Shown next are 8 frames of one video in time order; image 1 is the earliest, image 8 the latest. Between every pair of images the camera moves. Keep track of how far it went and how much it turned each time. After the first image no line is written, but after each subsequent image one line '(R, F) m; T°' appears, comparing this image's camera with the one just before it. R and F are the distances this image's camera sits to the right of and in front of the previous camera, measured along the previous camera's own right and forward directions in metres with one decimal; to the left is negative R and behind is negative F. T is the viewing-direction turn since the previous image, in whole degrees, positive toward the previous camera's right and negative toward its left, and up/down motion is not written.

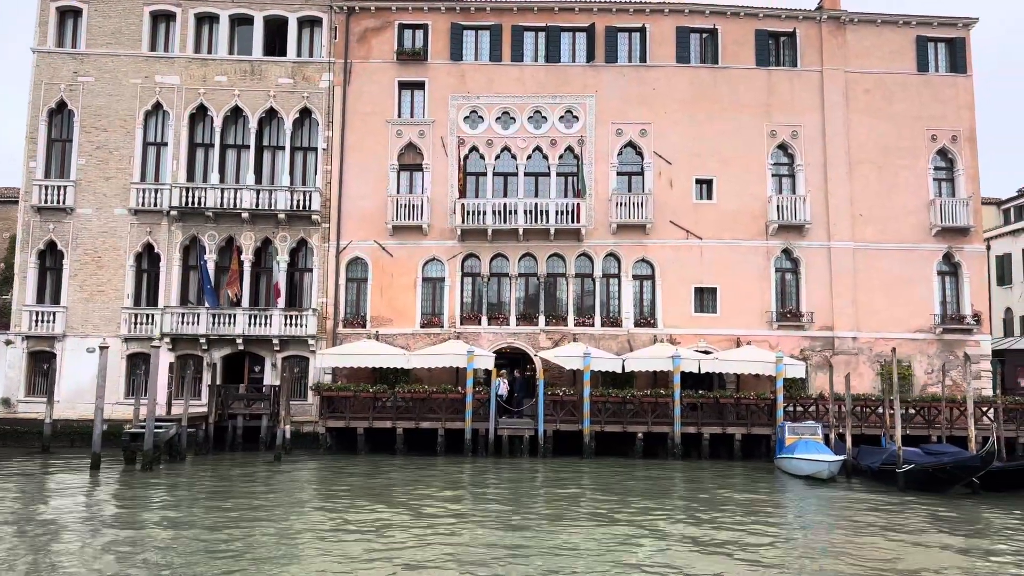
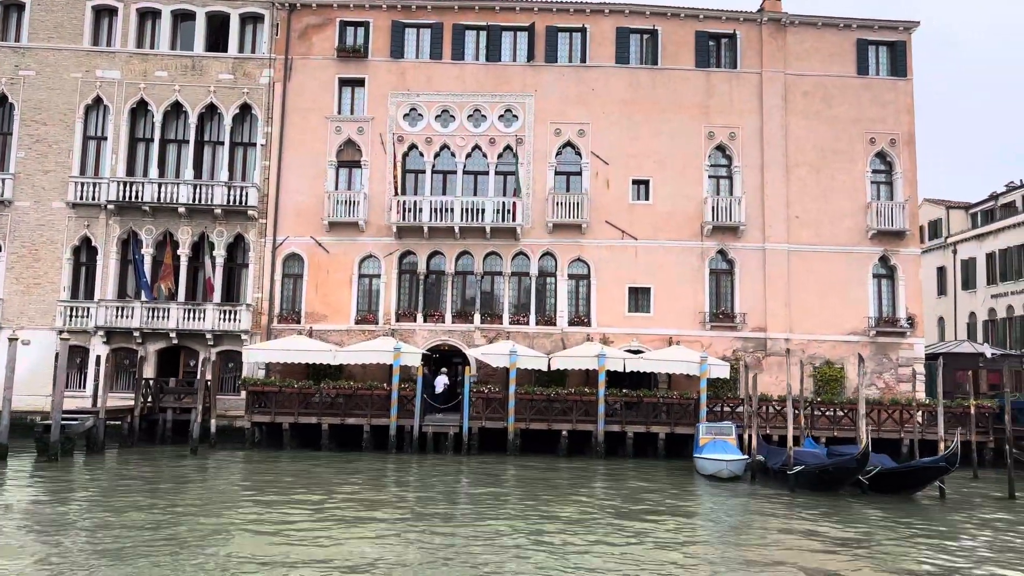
(+2.3, -0.1) m; 0°
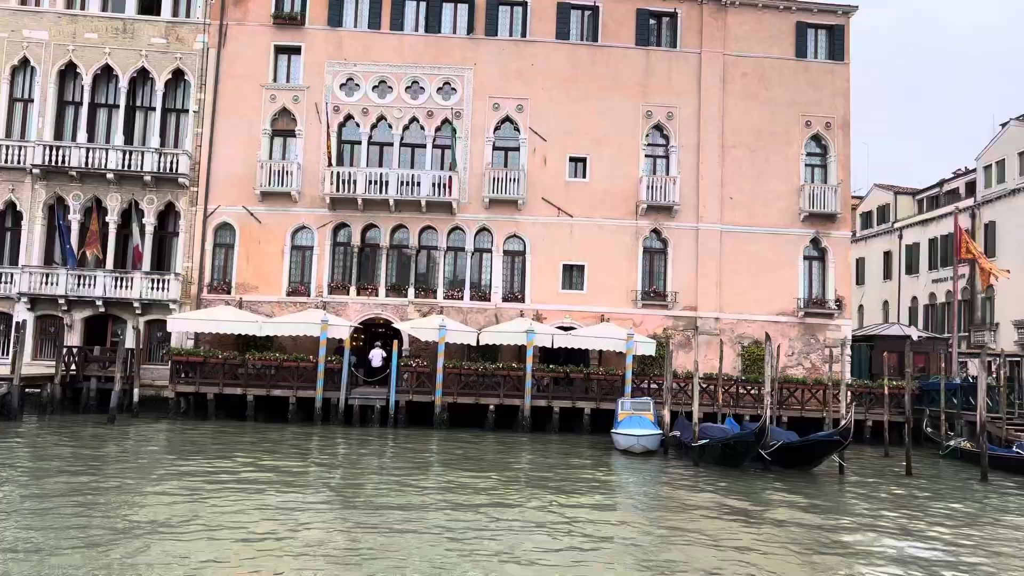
(+1.3, 0.0) m; +2°
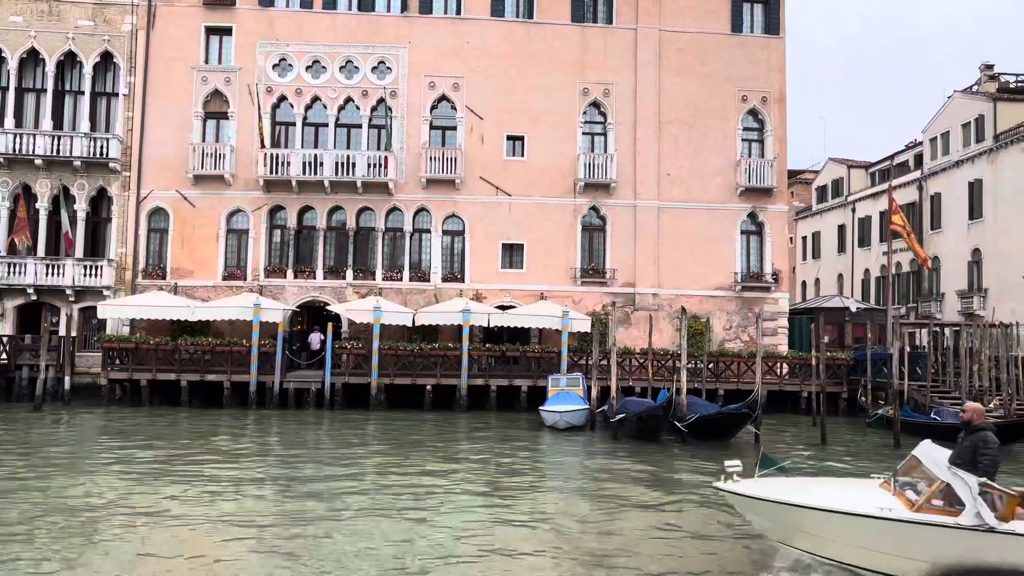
(+1.4, 0.0) m; +1°
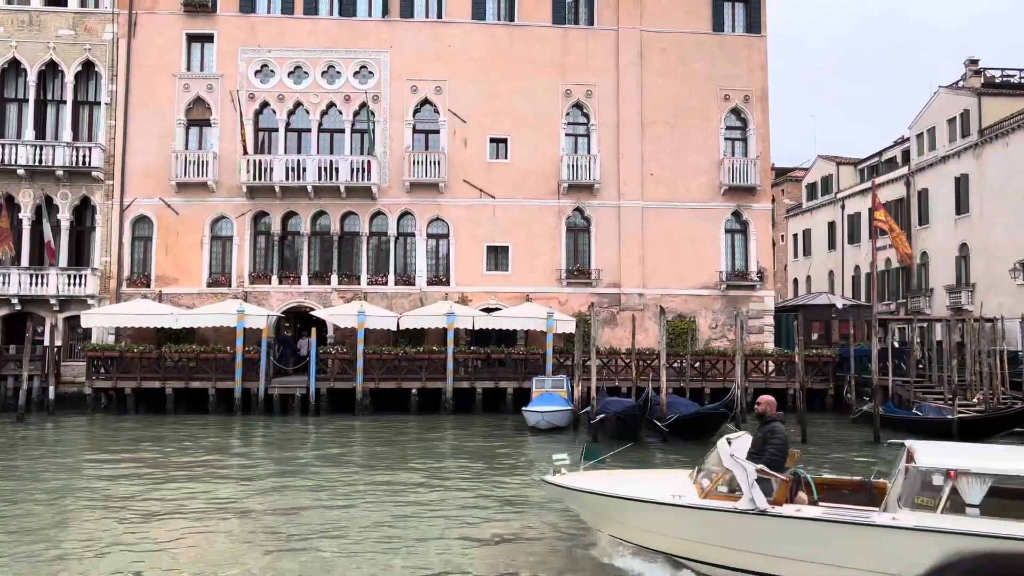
(+0.4, 0.0) m; 0°
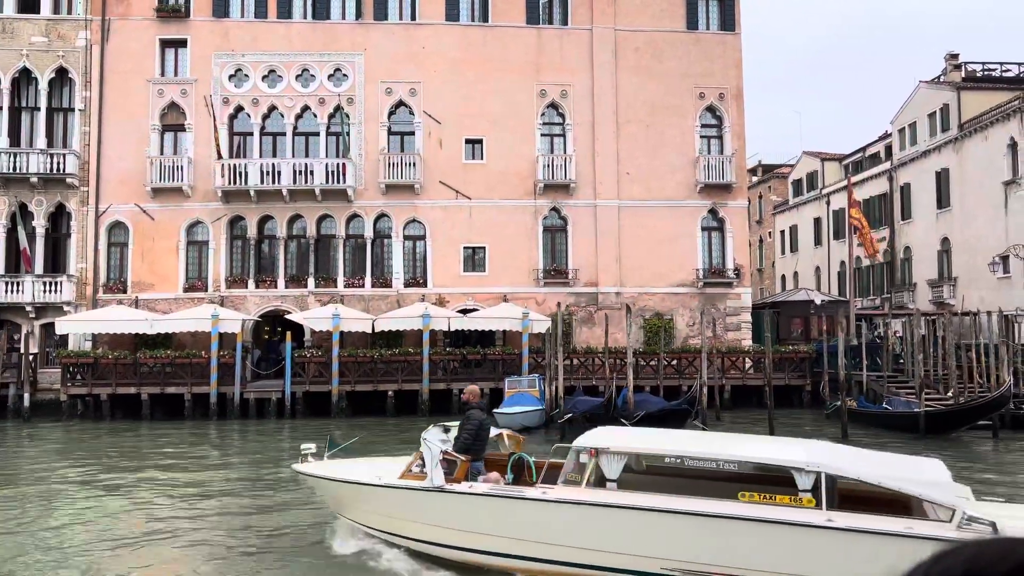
(+0.7, 0.0) m; 0°
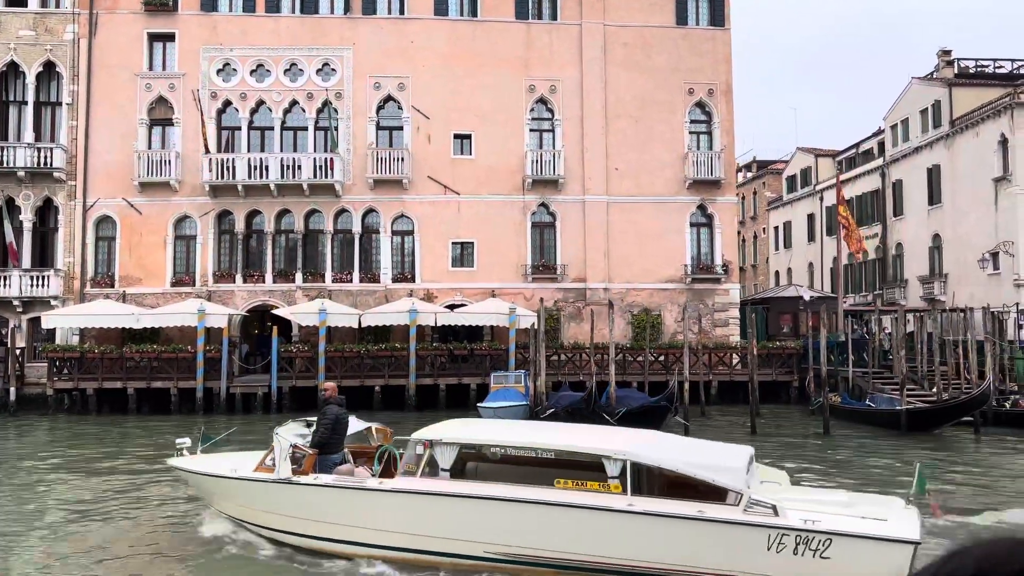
(+0.4, 0.0) m; 0°
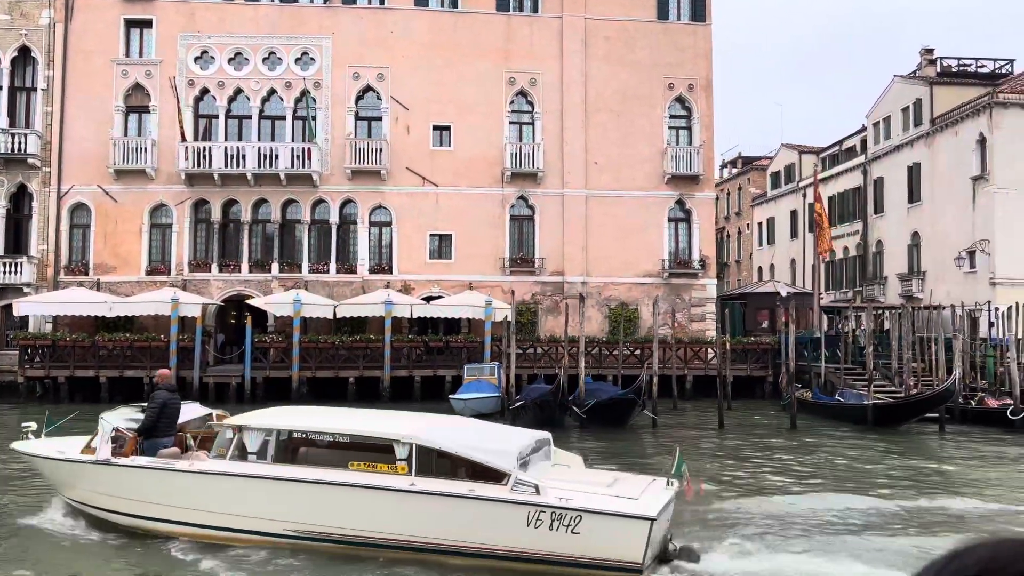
(+0.4, 0.0) m; +1°
